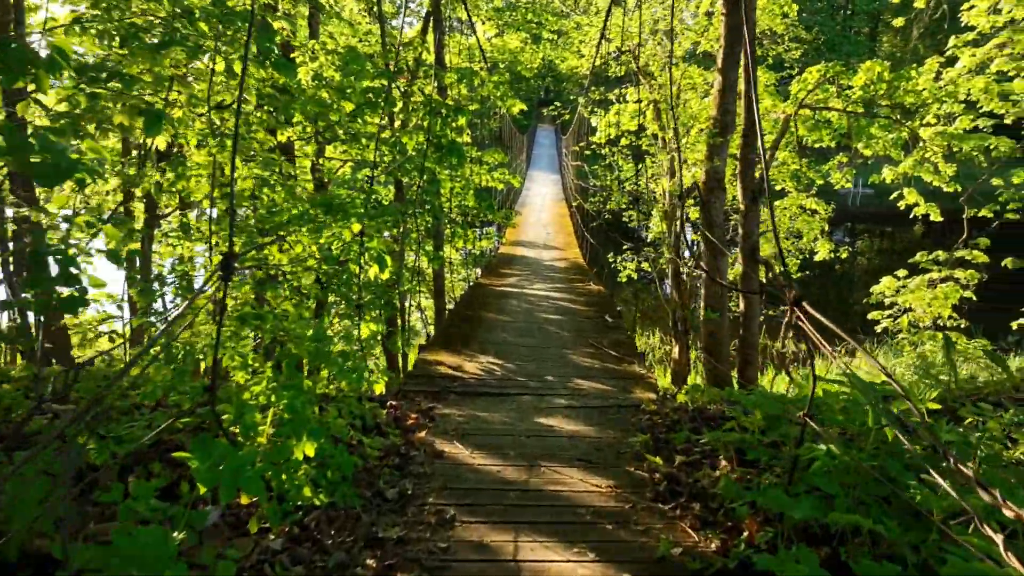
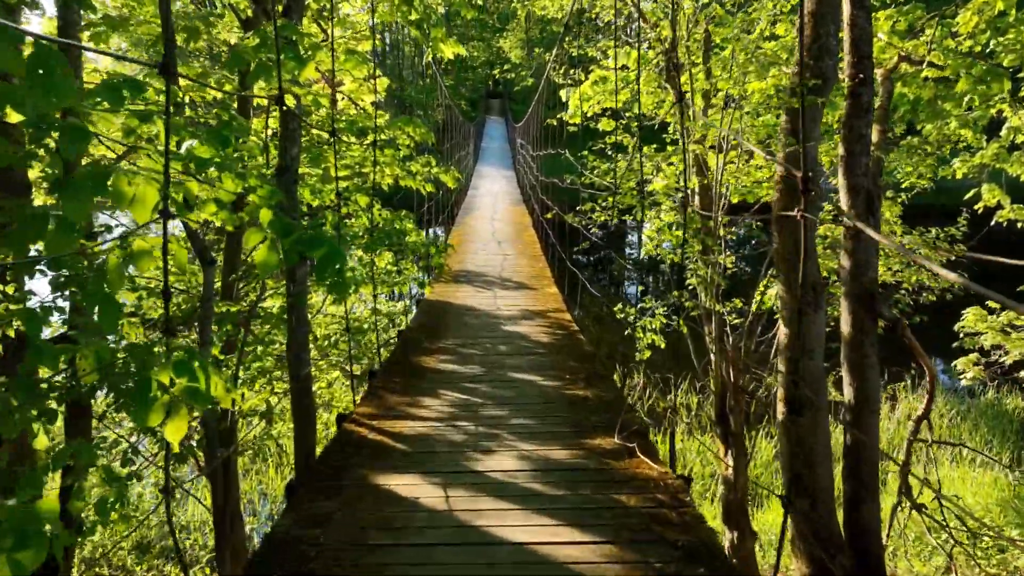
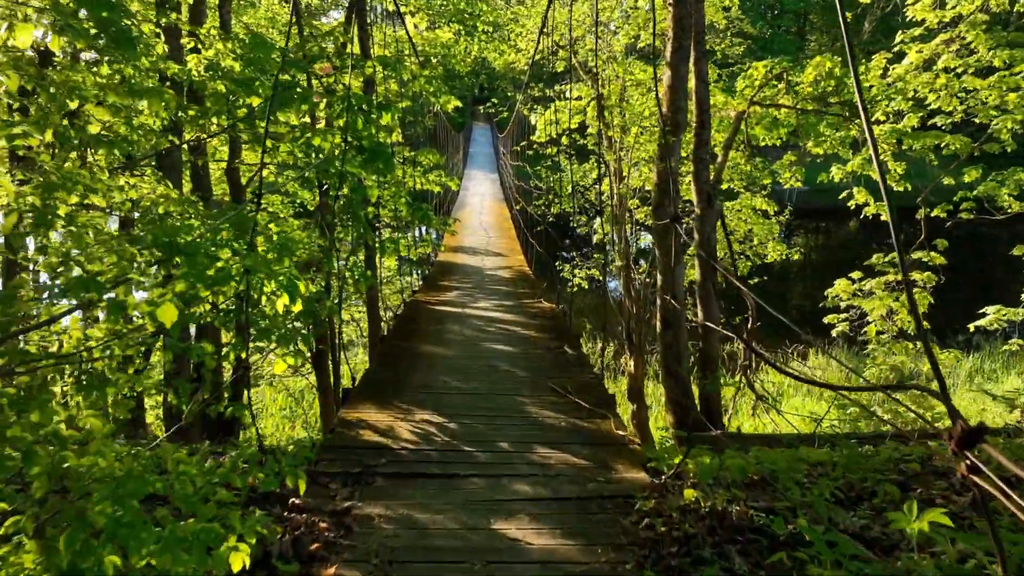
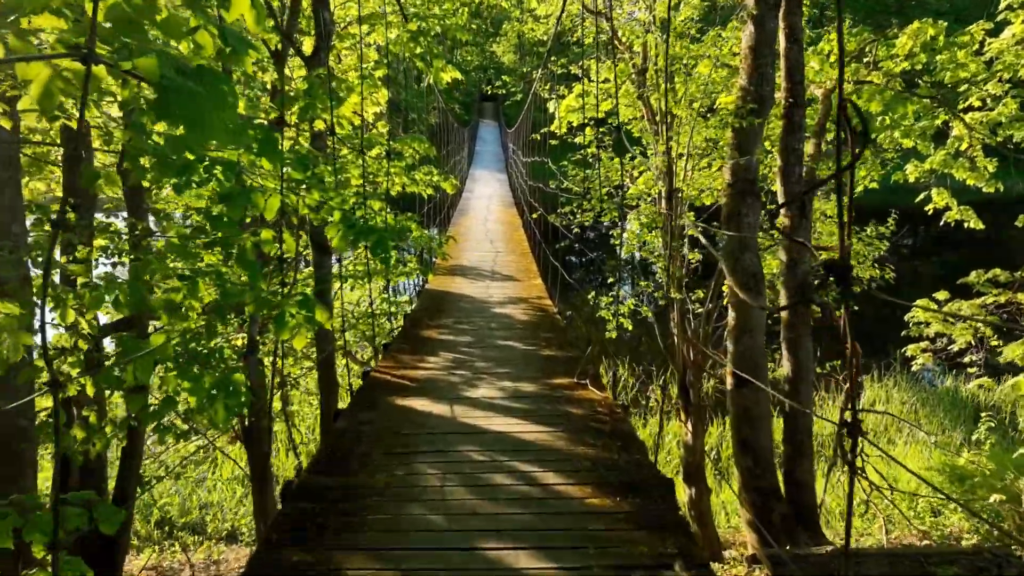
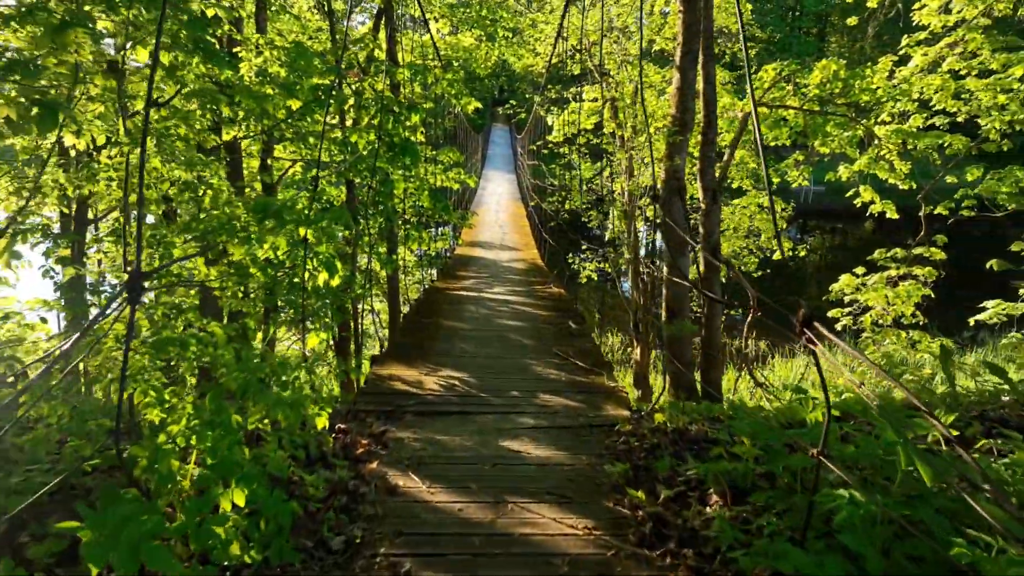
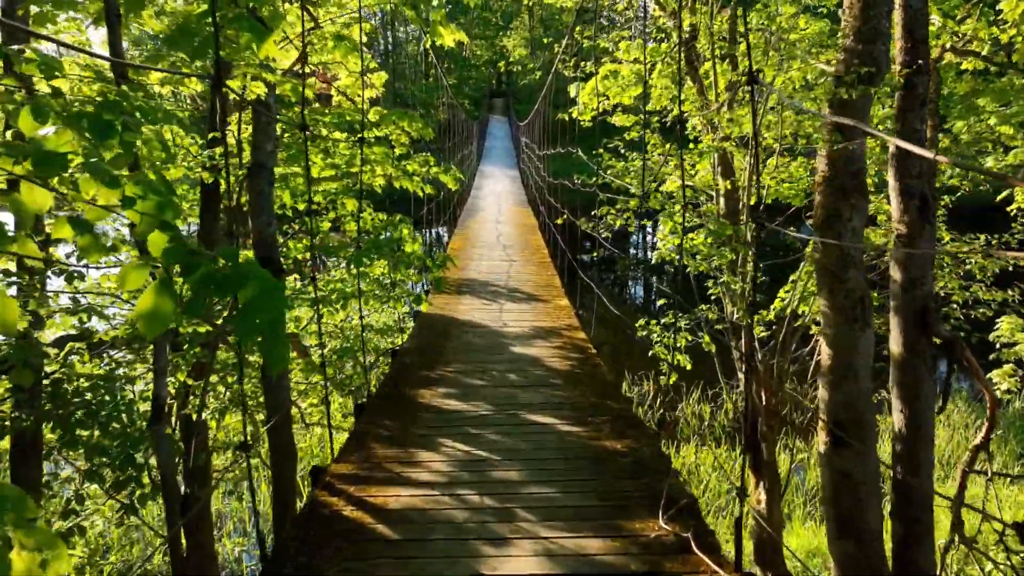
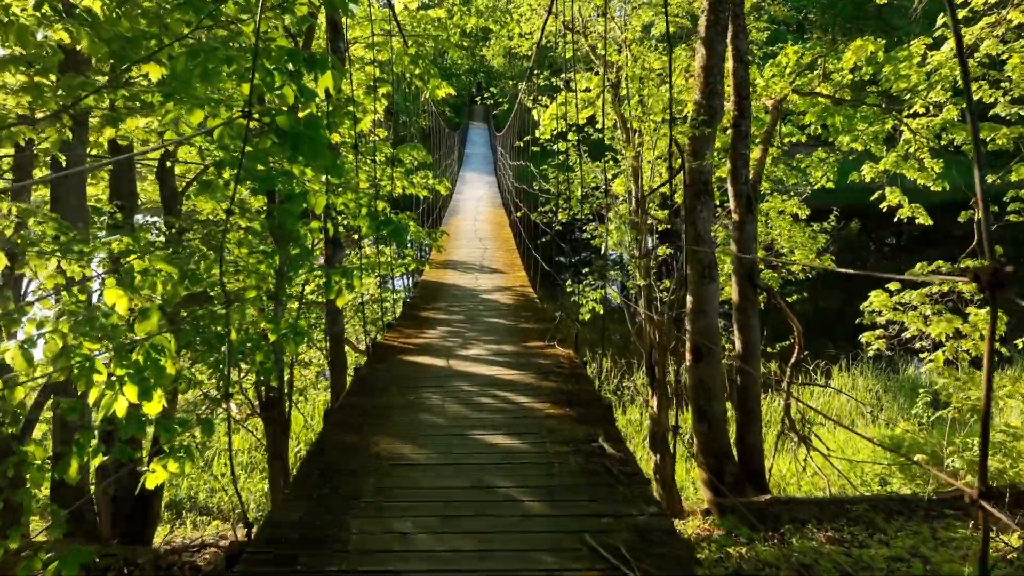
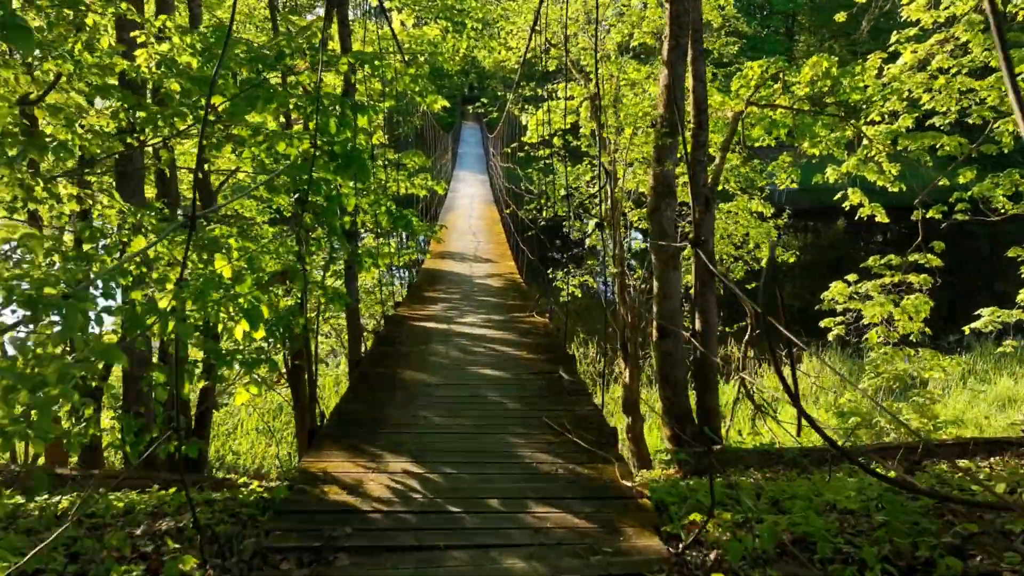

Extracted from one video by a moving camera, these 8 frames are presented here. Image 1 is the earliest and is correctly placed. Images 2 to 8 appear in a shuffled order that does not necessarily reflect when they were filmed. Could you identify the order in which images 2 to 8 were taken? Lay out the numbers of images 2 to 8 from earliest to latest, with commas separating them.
5, 3, 8, 7, 4, 2, 6
